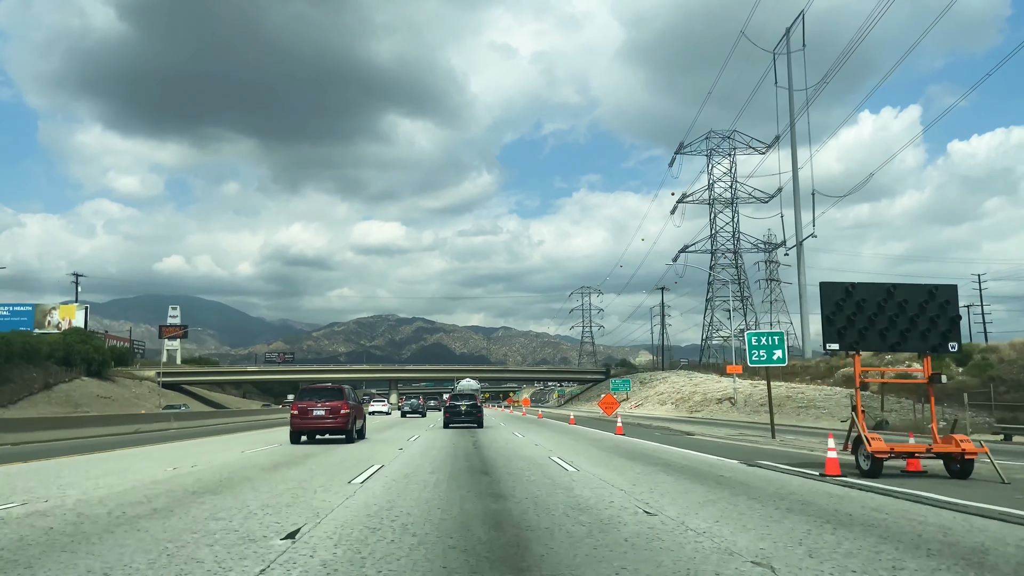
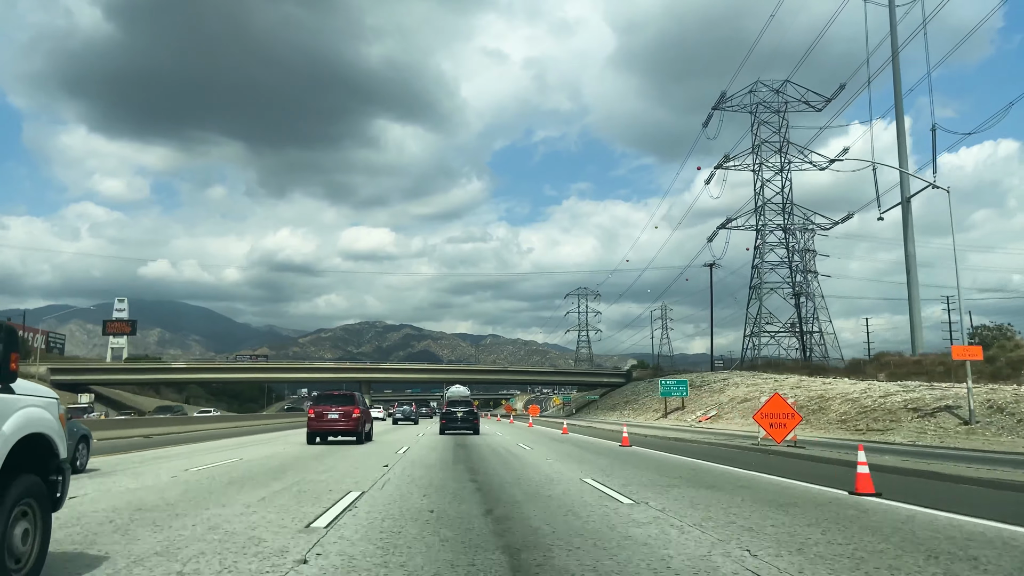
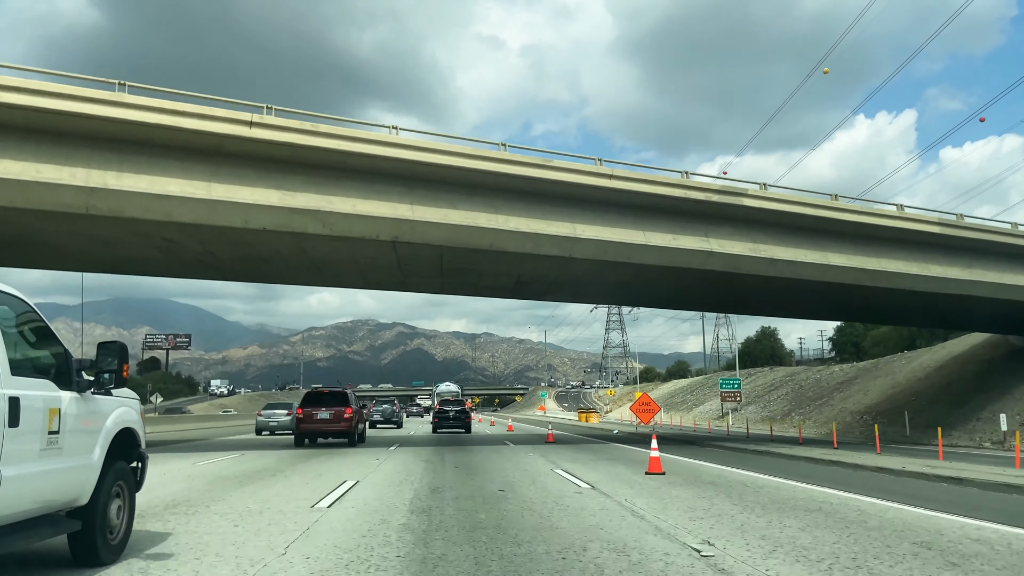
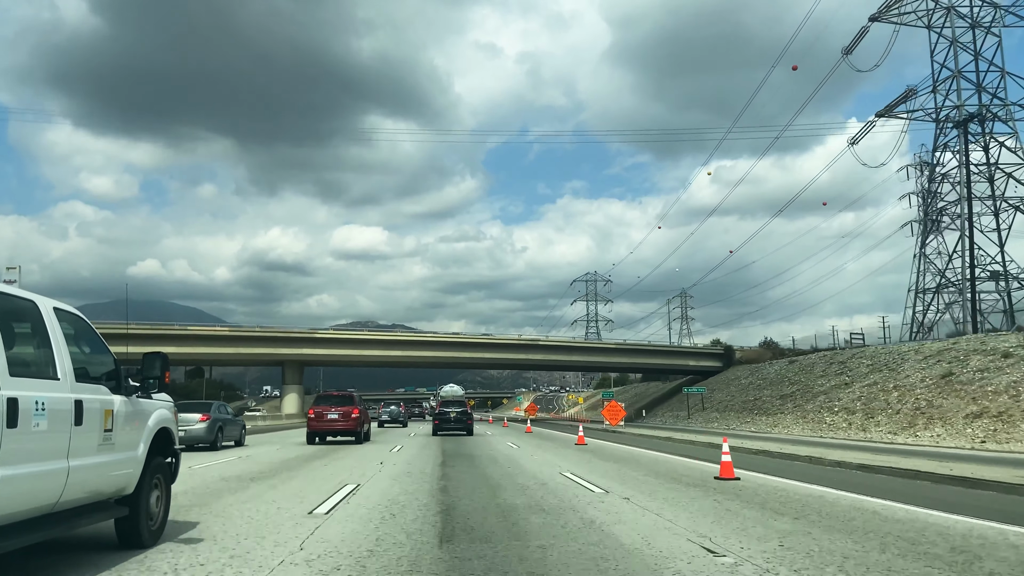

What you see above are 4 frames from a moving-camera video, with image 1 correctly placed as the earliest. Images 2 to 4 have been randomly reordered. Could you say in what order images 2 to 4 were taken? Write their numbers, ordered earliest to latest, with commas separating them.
2, 4, 3
